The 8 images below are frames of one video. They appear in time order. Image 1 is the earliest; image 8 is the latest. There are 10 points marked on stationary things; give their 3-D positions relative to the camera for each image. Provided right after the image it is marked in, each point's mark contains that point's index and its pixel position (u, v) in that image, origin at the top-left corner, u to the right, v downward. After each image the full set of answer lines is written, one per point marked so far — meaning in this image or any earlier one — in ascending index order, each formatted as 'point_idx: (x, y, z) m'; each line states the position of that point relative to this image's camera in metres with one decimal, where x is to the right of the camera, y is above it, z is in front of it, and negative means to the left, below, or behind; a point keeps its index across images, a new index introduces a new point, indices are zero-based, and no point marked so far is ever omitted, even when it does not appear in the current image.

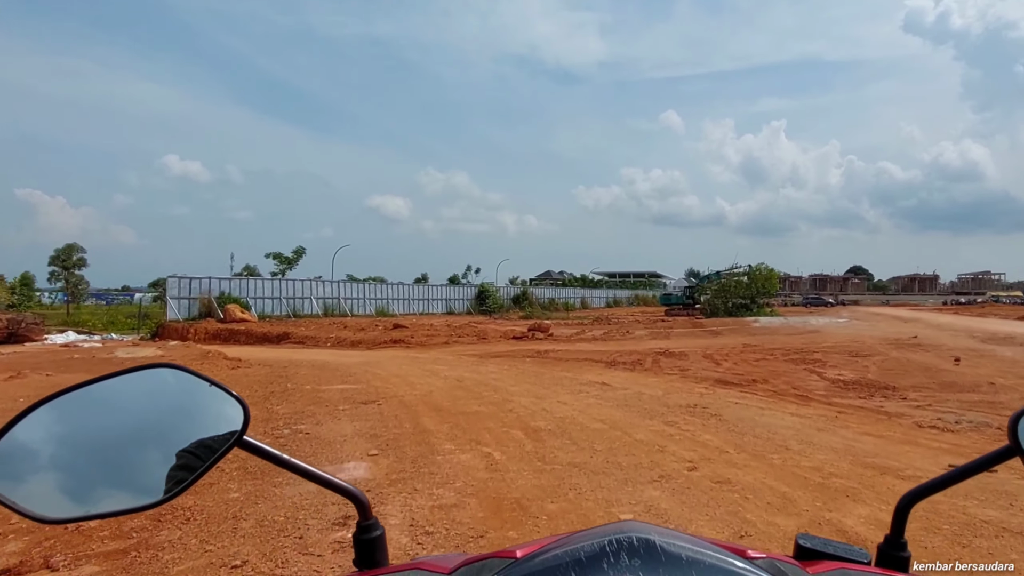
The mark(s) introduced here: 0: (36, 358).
0: (-12.2, -1.9, +19.1) m
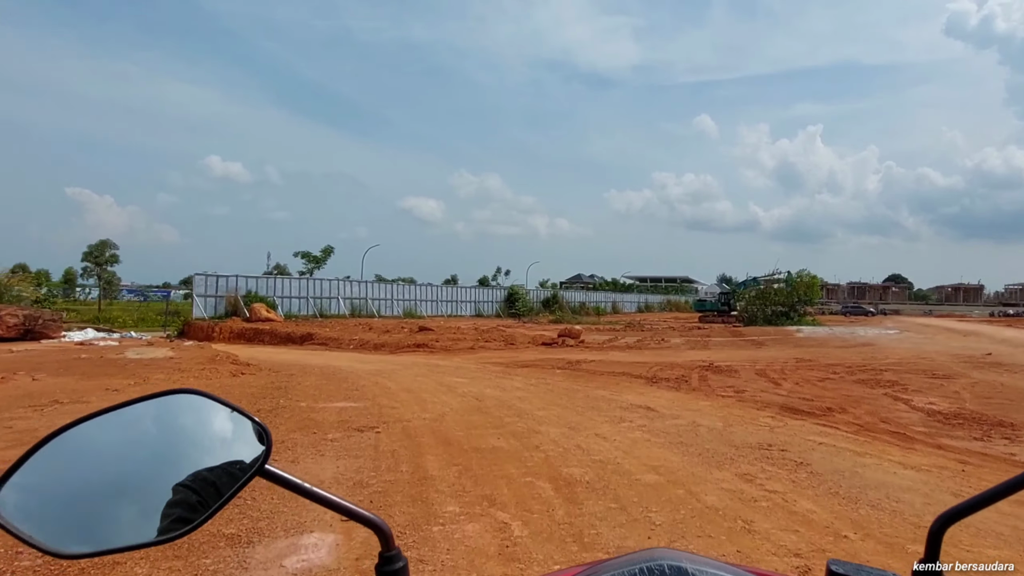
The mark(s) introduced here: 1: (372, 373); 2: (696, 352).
0: (-11.5, -1.8, +18.4) m
1: (-2.5, -1.5, +13.5) m
2: (+4.9, -1.7, +19.4) m
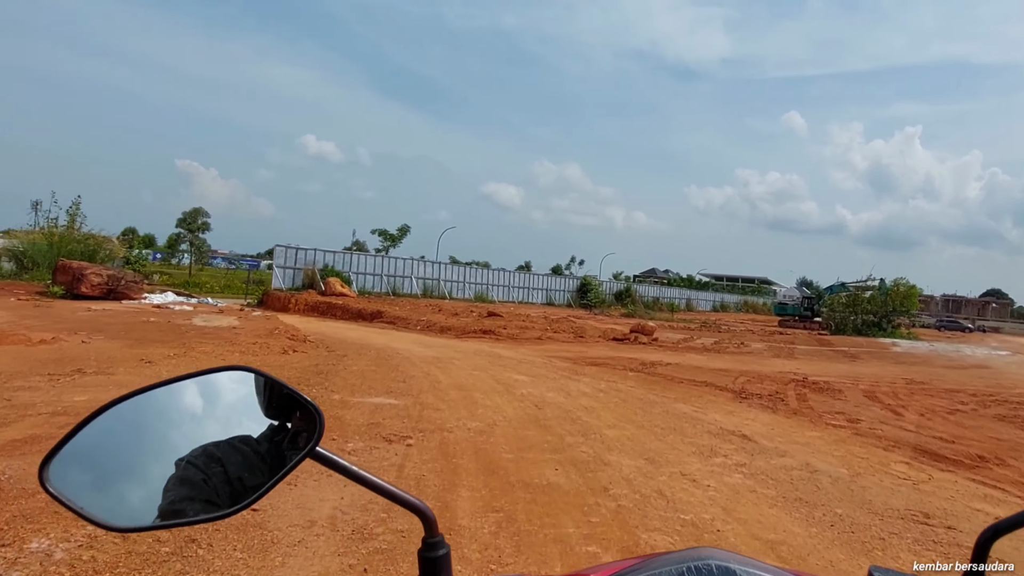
0: (-9.9, -0.8, +18.2) m
1: (-1.4, -1.2, +12.5) m
2: (+6.6, -1.8, +17.7) m
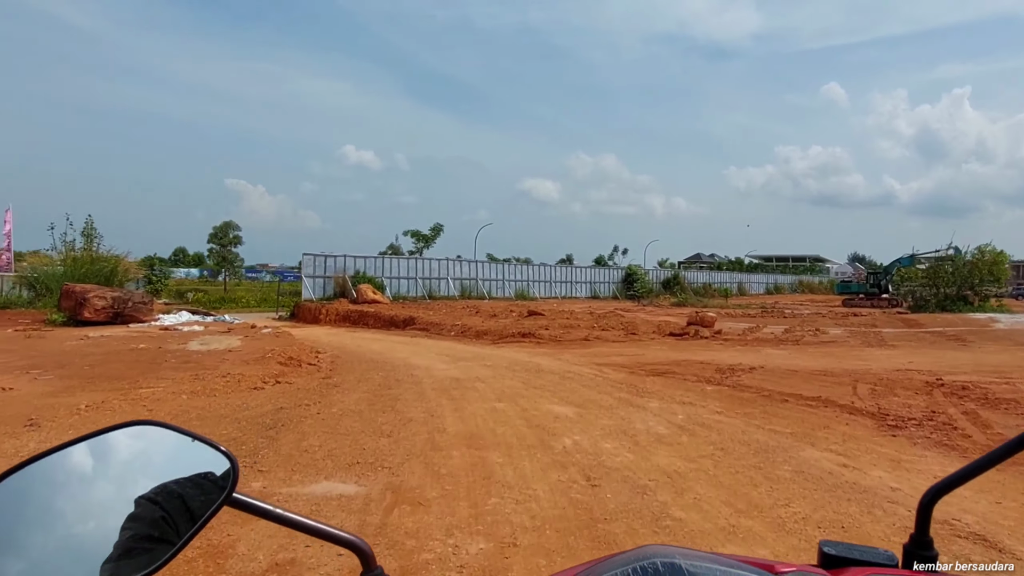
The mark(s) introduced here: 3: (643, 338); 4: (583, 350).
0: (-9.0, -1.3, +16.2) m
1: (-0.8, -1.2, +10.0) m
2: (+7.4, -1.3, +14.7) m
3: (+3.4, -1.3, +19.5) m
4: (+1.6, -1.4, +17.0) m
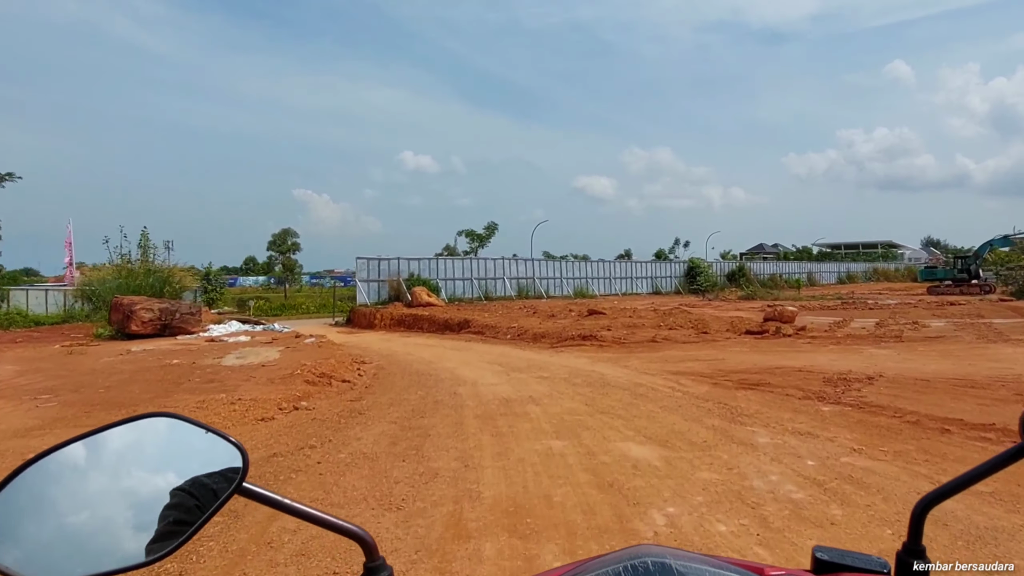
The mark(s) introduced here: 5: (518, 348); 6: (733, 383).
0: (-7.8, -1.6, +15.2) m
1: (-0.2, -1.3, +8.4) m
2: (+8.4, -1.0, +12.4) m
3: (+4.9, -1.2, +17.5) m
4: (+2.8, -1.4, +15.1) m
5: (+0.2, -1.6, +19.8) m
6: (+2.8, -1.2, +9.2) m
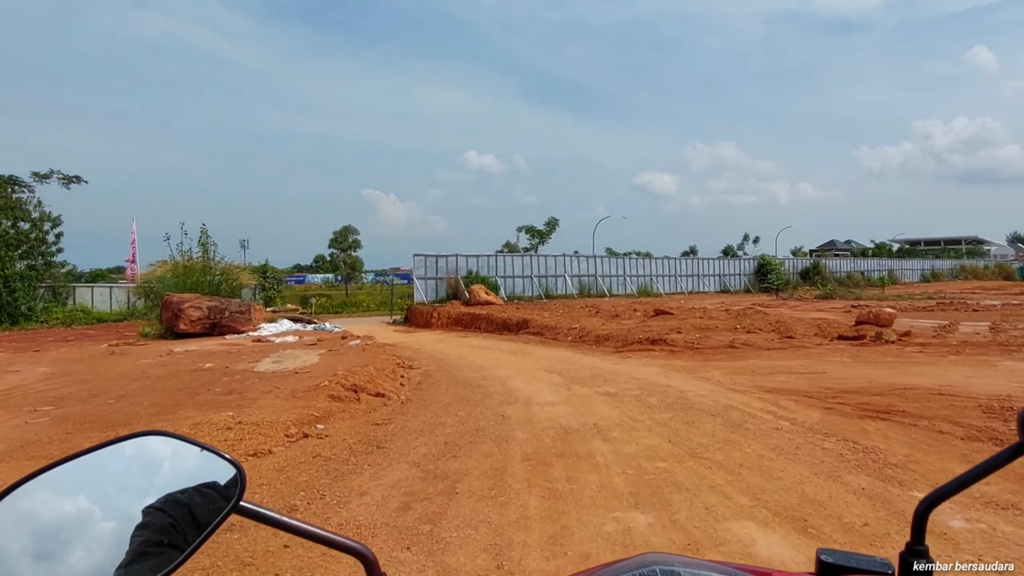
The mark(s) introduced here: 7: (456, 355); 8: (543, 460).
0: (-6.6, -1.6, +14.1) m
1: (+0.4, -1.3, +6.7) m
2: (+9.3, -1.0, +10.0) m
3: (+6.2, -1.2, +15.3) m
4: (+3.9, -1.3, +13.2) m
5: (+1.7, -1.6, +18.1) m
6: (+3.4, -1.2, +7.3) m
7: (-1.5, -1.8, +19.4) m
8: (+0.2, -1.2, +5.2) m
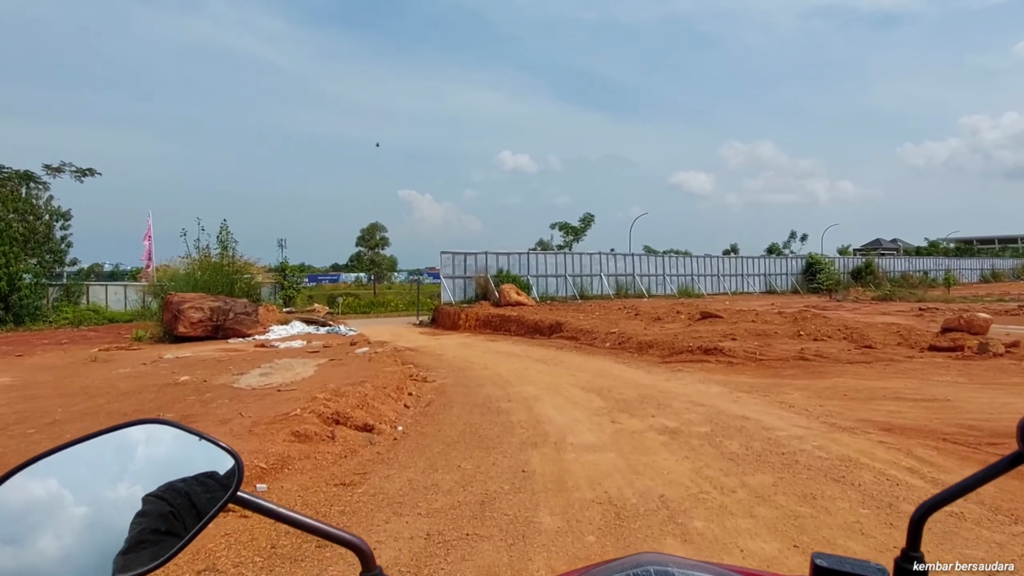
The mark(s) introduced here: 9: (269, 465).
0: (-6.1, -1.6, +12.1) m
1: (+0.5, -1.3, +4.4) m
2: (+9.6, -1.1, +7.2) m
3: (+6.7, -1.2, +12.8) m
4: (+4.4, -1.4, +10.7) m
5: (+2.3, -1.6, +15.7) m
6: (+3.6, -1.2, +4.8) m
7: (-0.8, -1.8, +17.2) m
8: (+0.3, -1.2, +2.9) m
9: (-1.9, -1.4, +5.6) m
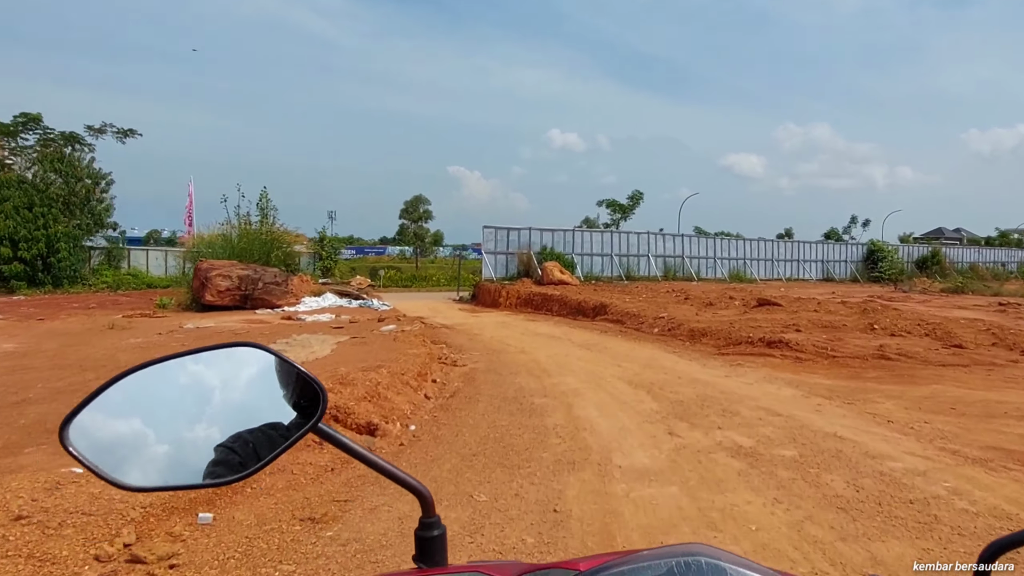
0: (-5.6, -1.0, +11.1) m
1: (+0.6, -1.2, +3.0) m
2: (+9.8, -1.2, +5.3) m
3: (+7.3, -1.1, +11.0) m
4: (+4.8, -1.2, +9.0) m
5: (+3.1, -1.2, +14.2) m
6: (+3.7, -1.3, +3.2) m
7: (+0.1, -1.3, +15.9) m
8: (+0.3, -1.2, +1.5) m
9: (-1.7, -1.2, +4.3) m
